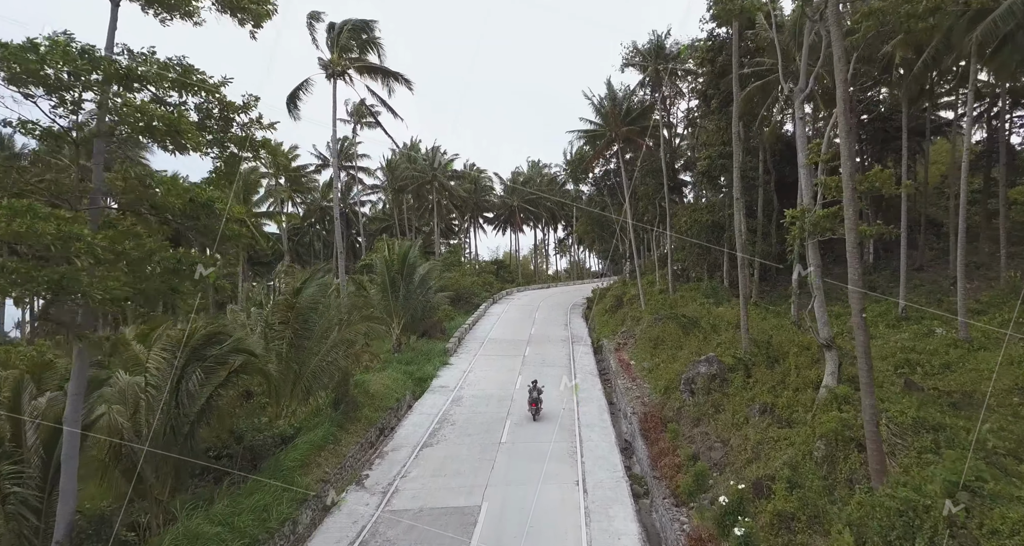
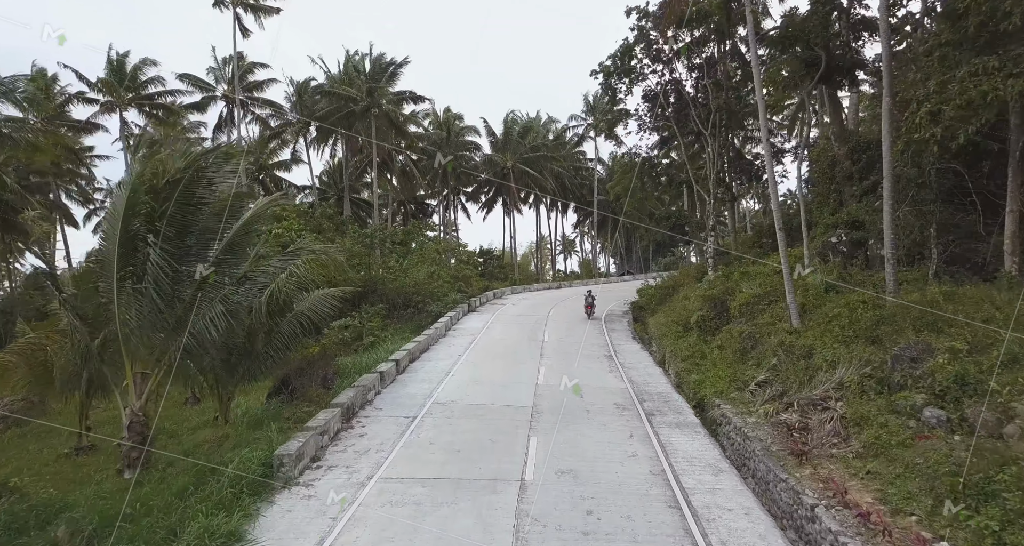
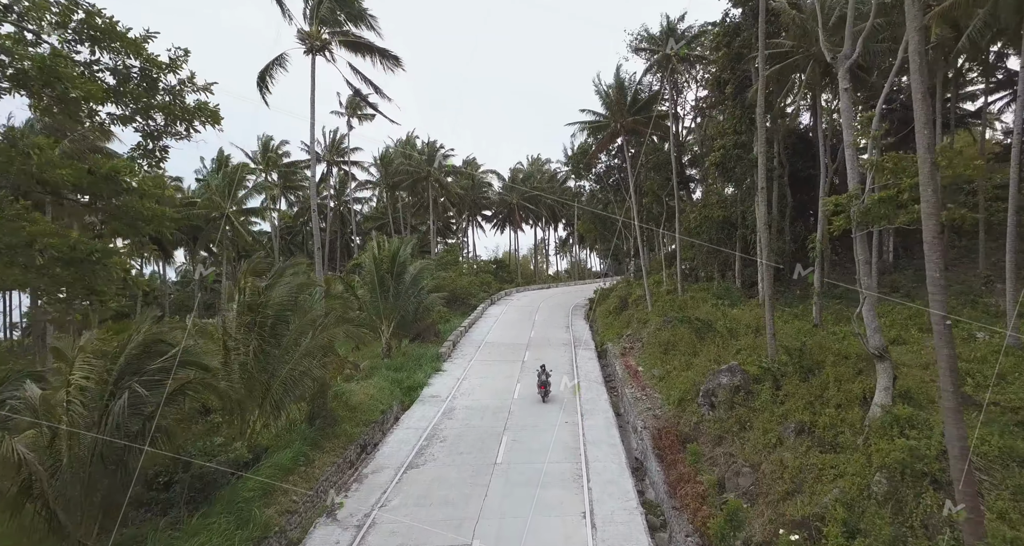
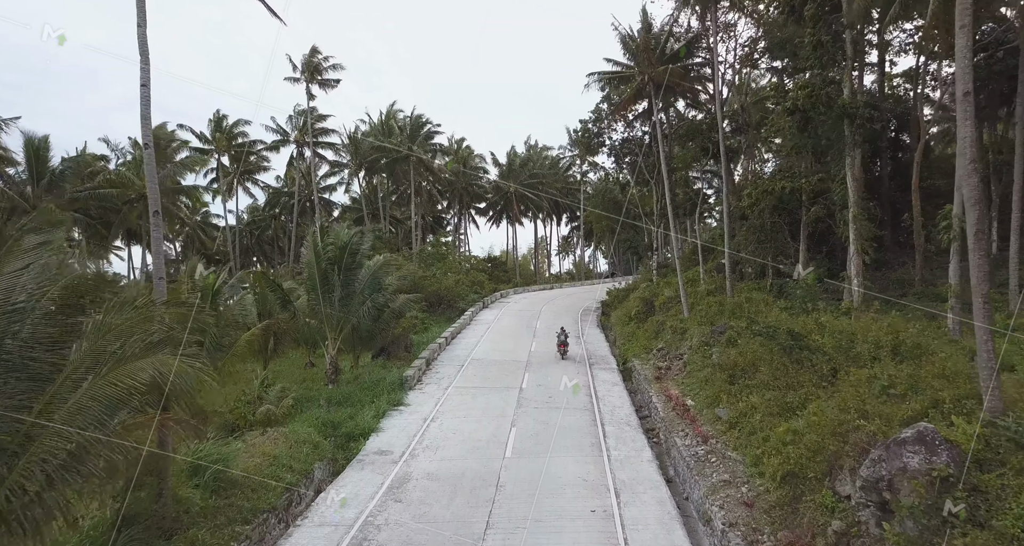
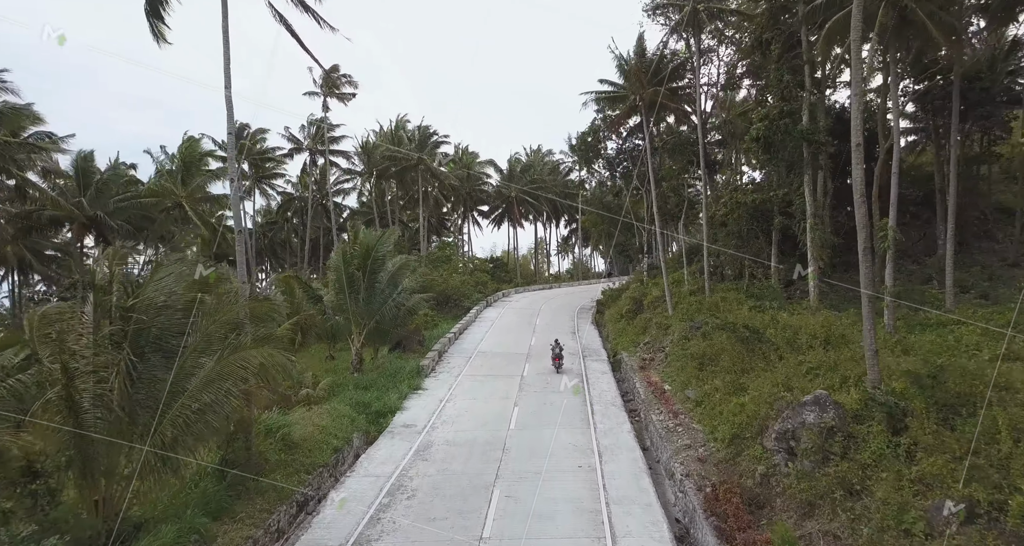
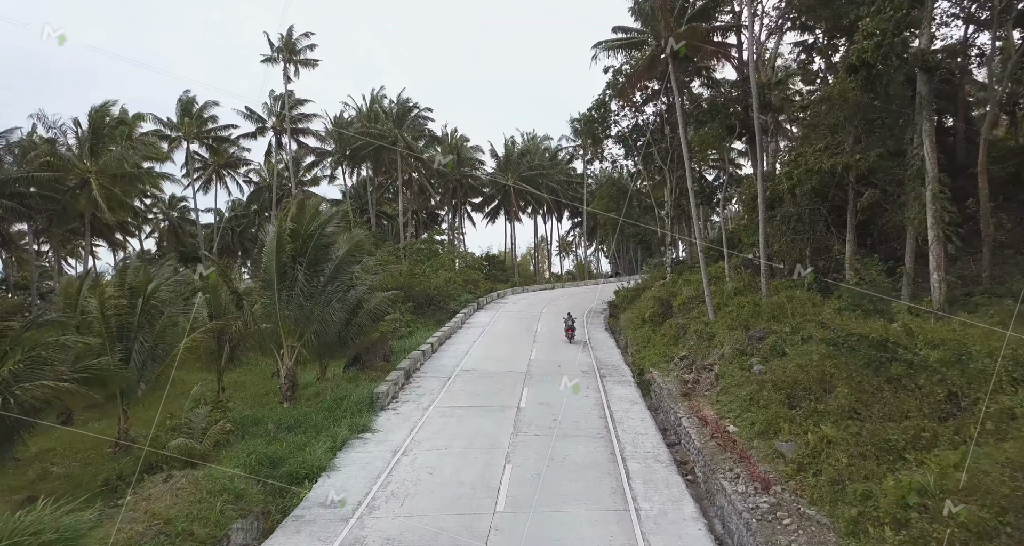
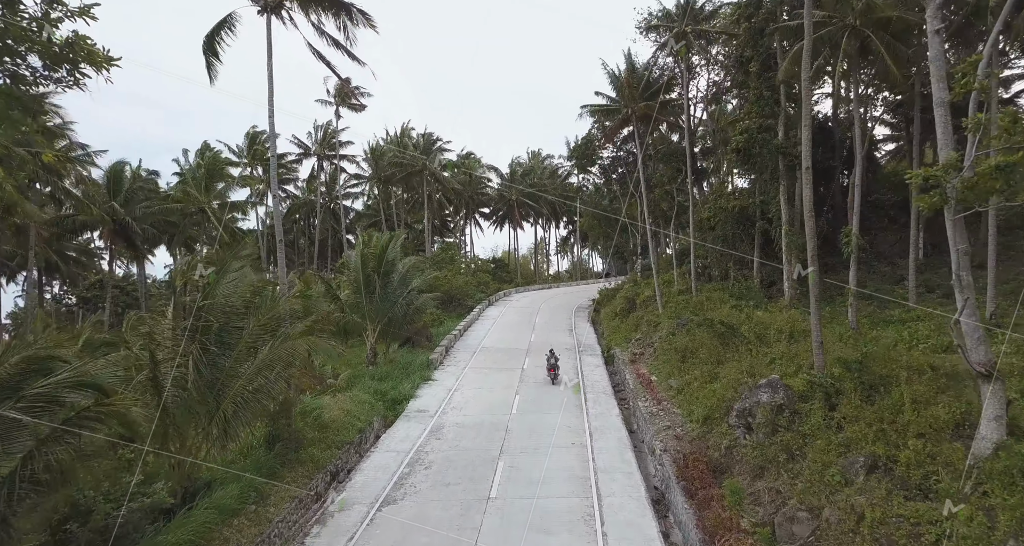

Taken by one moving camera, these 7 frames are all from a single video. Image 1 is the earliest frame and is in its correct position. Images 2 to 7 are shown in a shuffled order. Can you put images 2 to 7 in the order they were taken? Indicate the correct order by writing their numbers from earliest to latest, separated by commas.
3, 7, 5, 4, 6, 2
